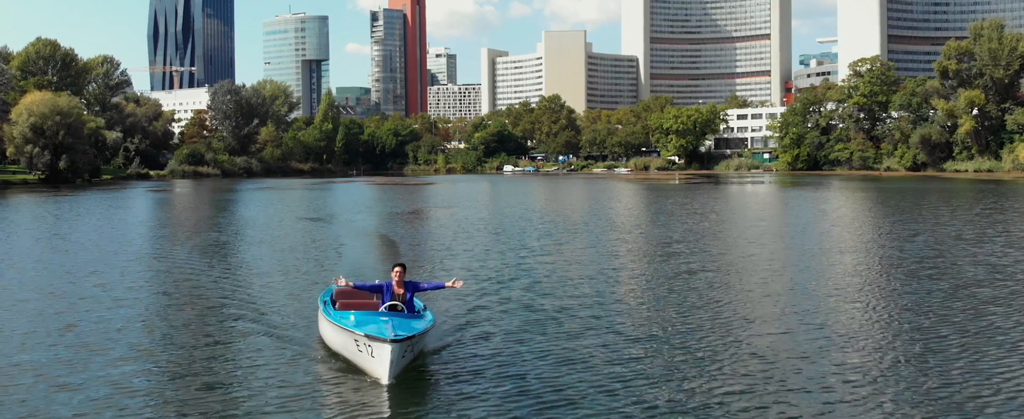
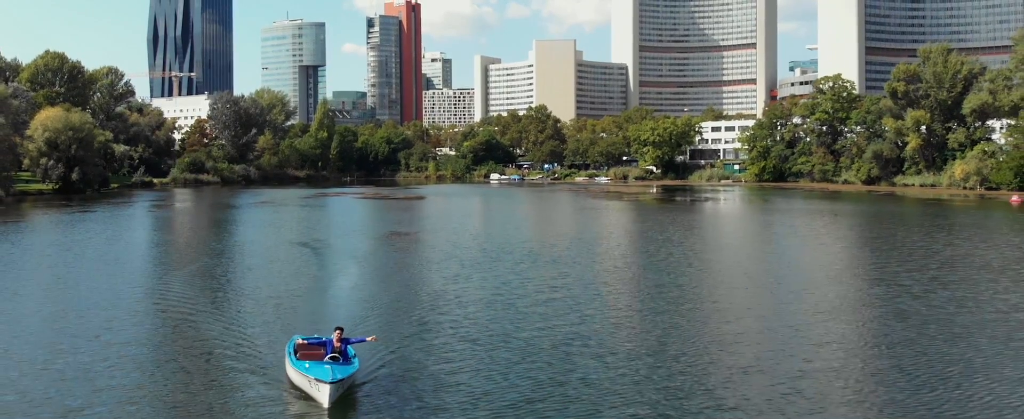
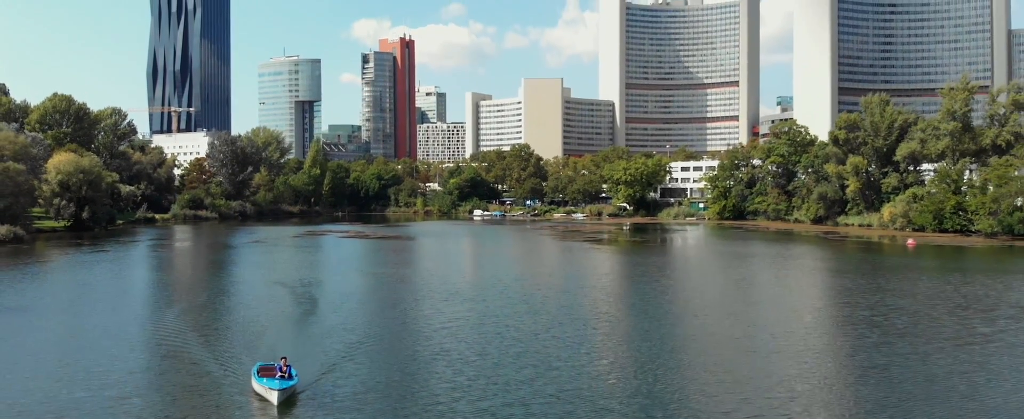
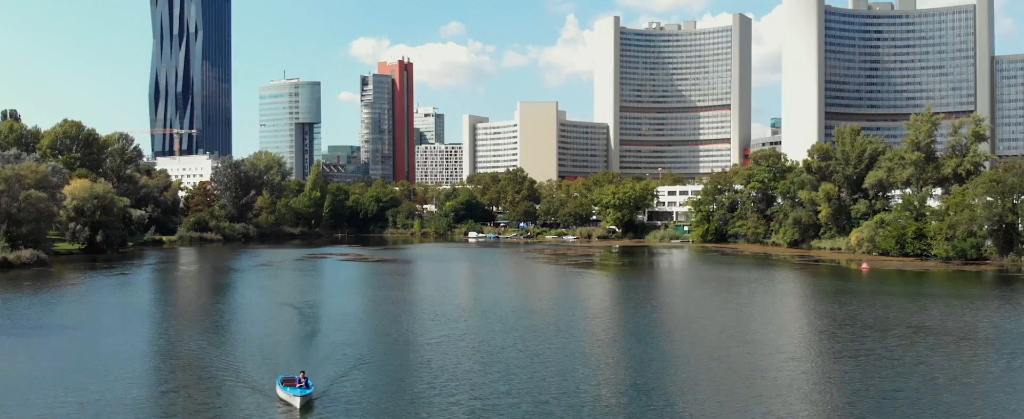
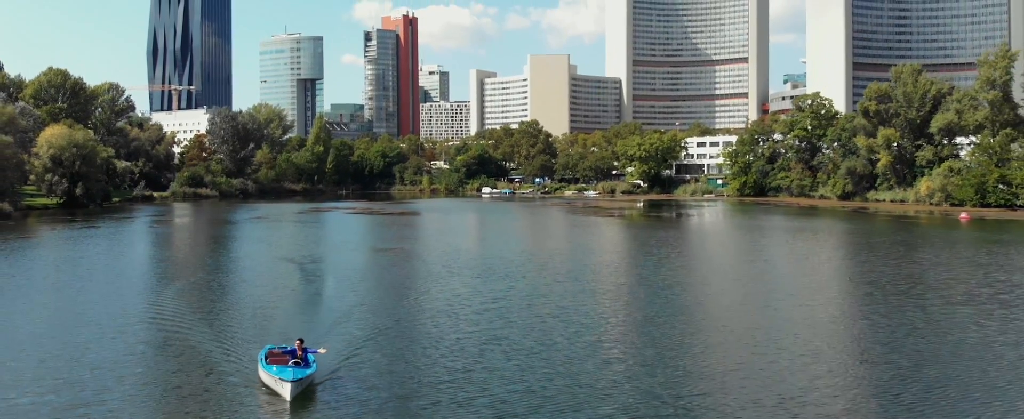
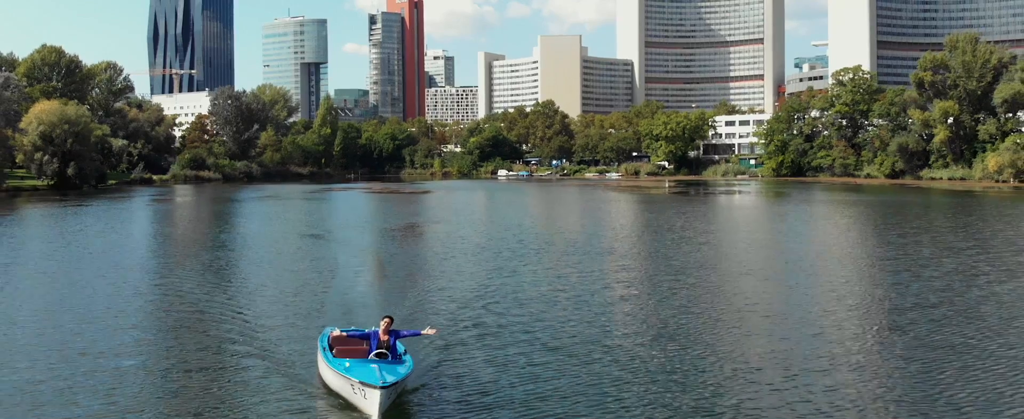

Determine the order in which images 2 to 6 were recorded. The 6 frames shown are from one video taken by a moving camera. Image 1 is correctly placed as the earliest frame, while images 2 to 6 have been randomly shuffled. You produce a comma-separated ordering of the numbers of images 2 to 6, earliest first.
6, 2, 5, 3, 4
